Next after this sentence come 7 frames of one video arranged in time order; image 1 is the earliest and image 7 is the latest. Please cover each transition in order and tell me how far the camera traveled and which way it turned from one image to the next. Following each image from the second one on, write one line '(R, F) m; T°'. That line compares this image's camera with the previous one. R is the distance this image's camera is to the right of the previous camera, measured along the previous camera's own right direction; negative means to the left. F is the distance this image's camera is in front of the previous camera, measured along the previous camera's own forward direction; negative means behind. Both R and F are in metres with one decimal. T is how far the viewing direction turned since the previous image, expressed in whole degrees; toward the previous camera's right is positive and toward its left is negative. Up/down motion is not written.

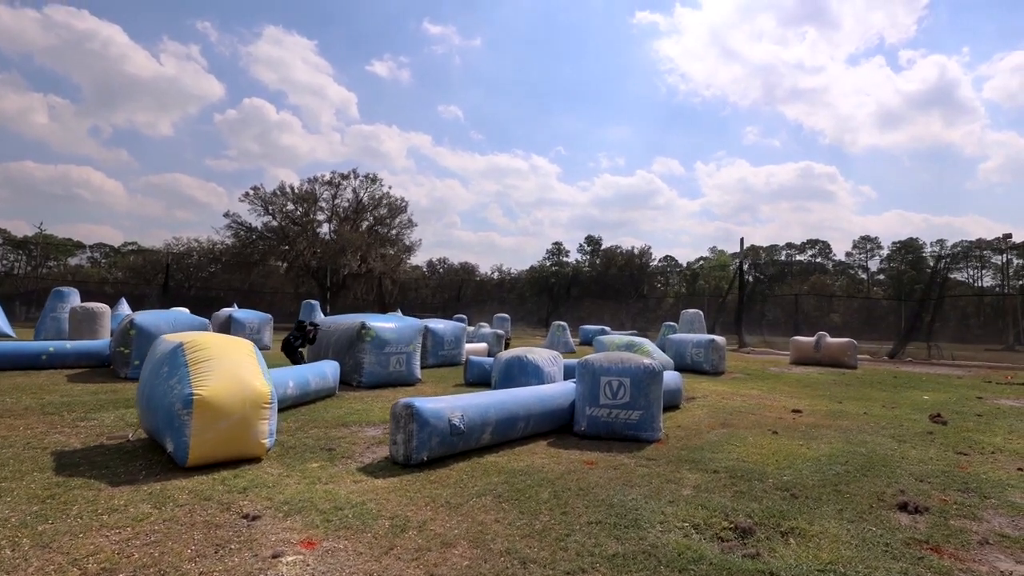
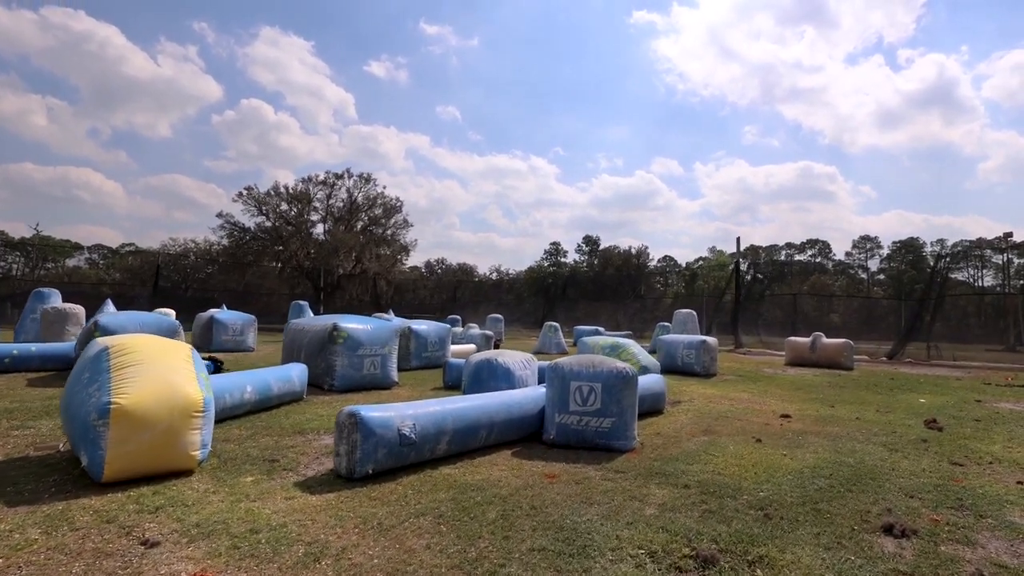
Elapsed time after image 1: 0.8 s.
(+0.3, +0.4) m; 0°
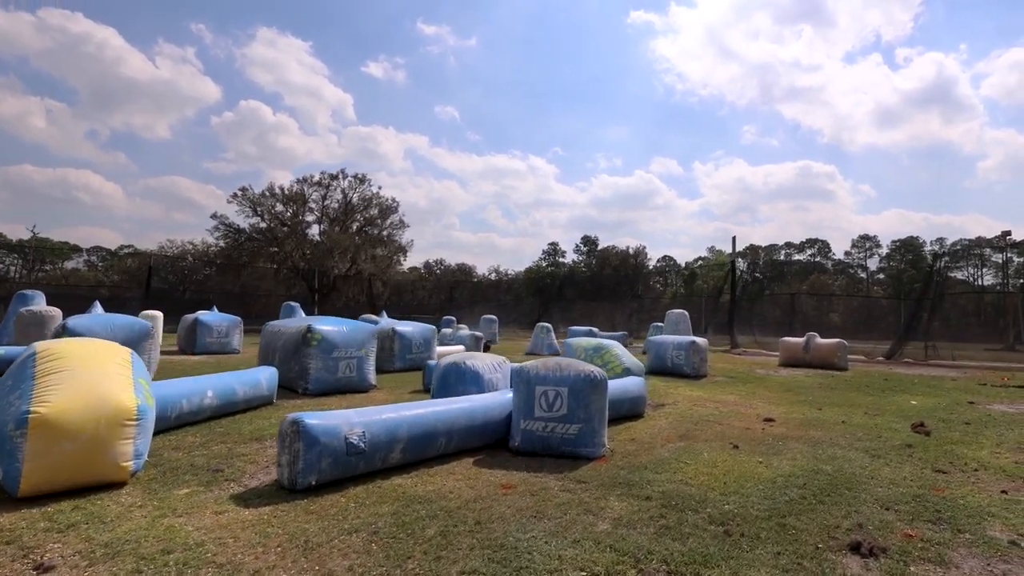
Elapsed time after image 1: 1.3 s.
(+0.3, +0.2) m; 0°
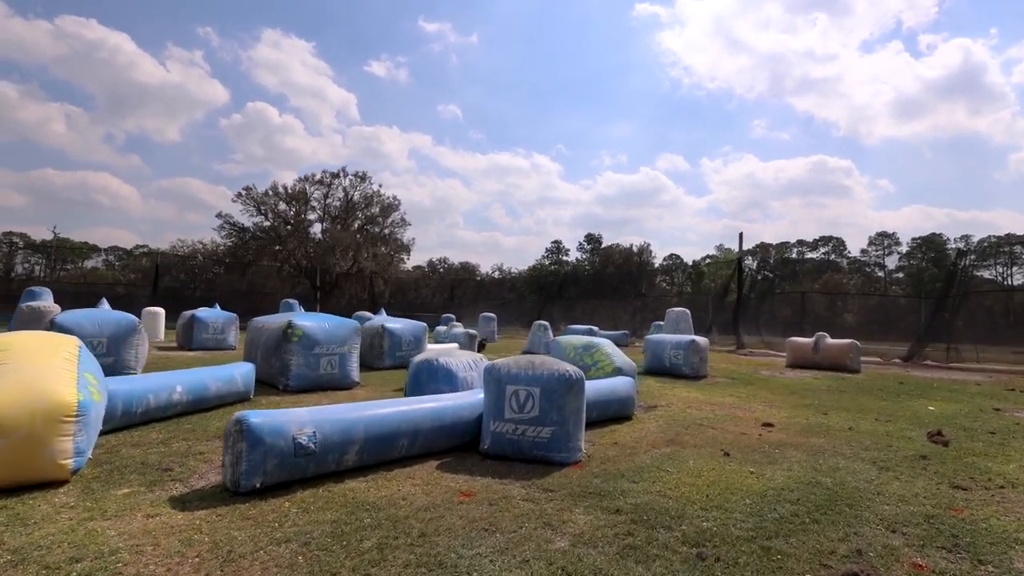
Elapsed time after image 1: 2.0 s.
(+0.2, +0.4) m; -1°
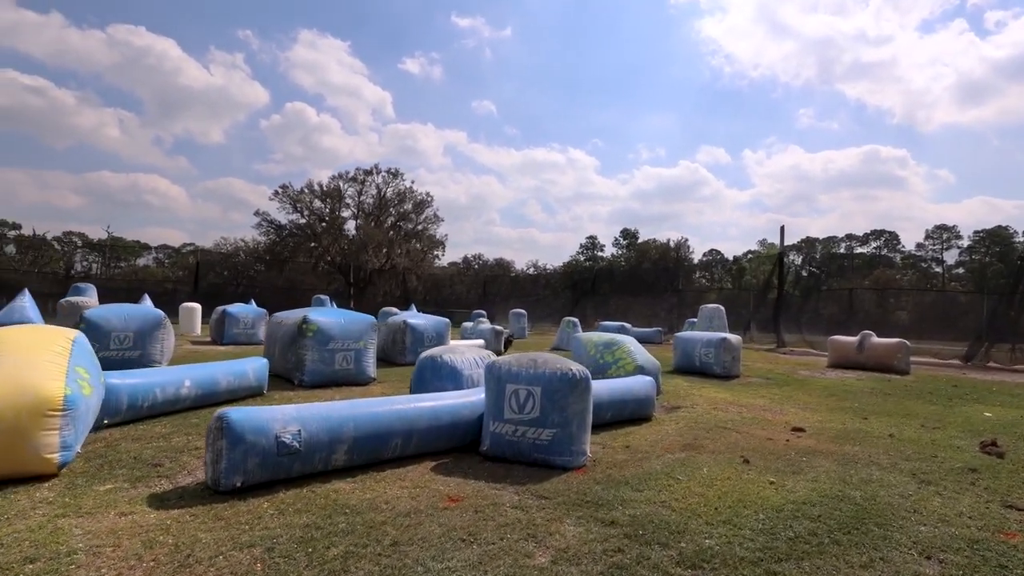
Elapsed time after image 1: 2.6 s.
(+0.2, +0.3) m; -3°
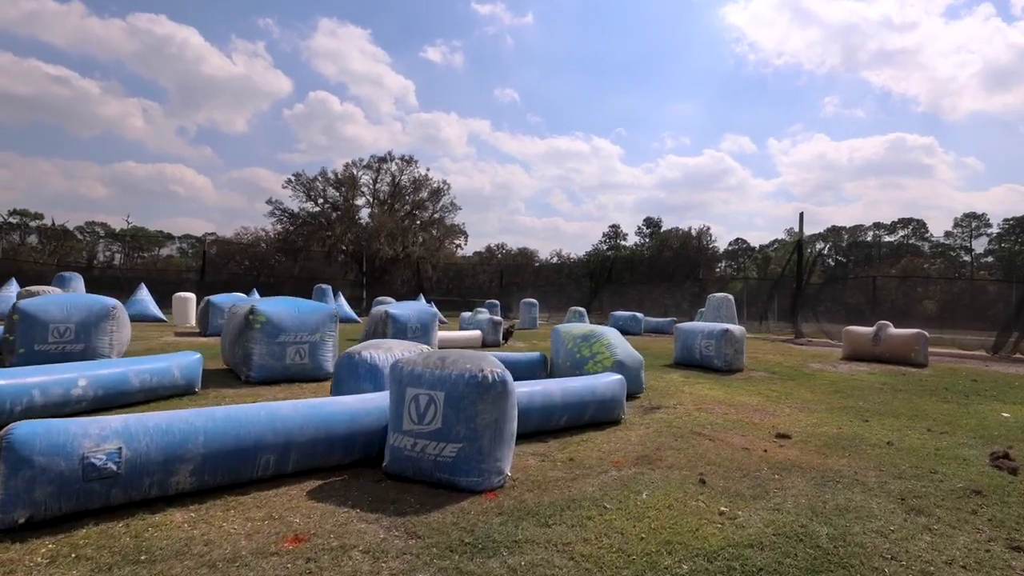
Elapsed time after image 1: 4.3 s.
(+0.6, +0.7) m; -2°
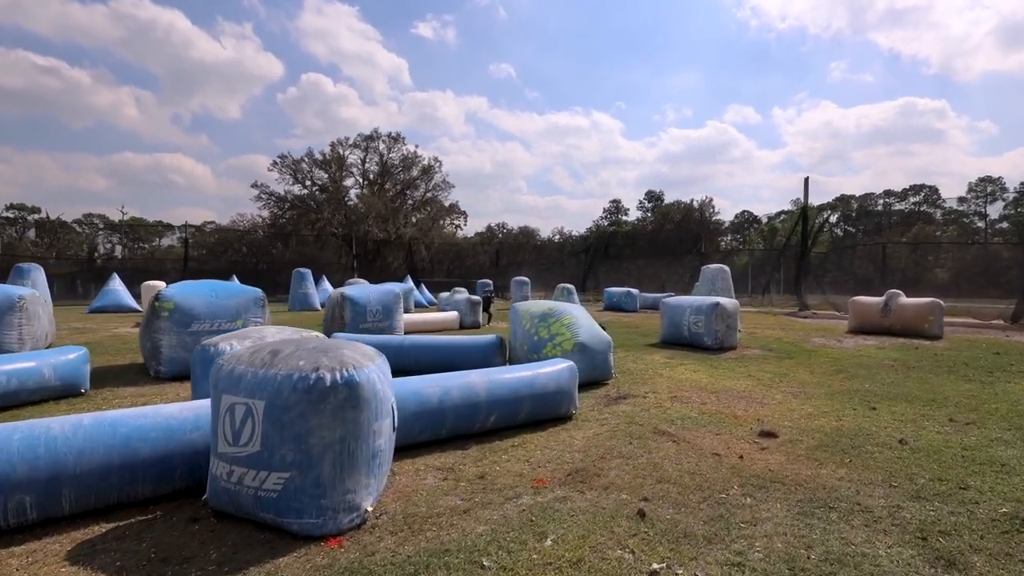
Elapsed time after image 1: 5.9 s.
(+0.6, +1.0) m; -1°
